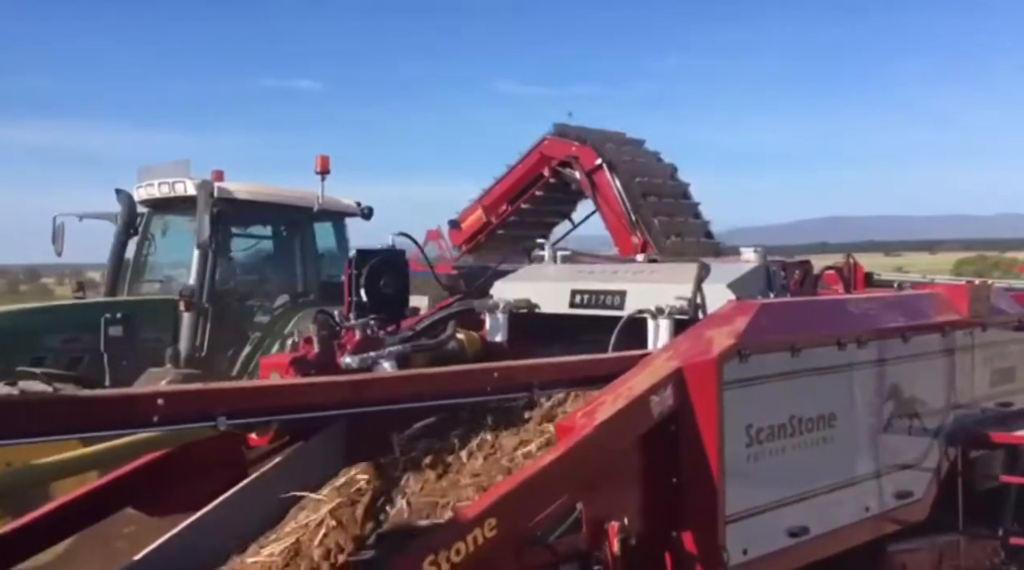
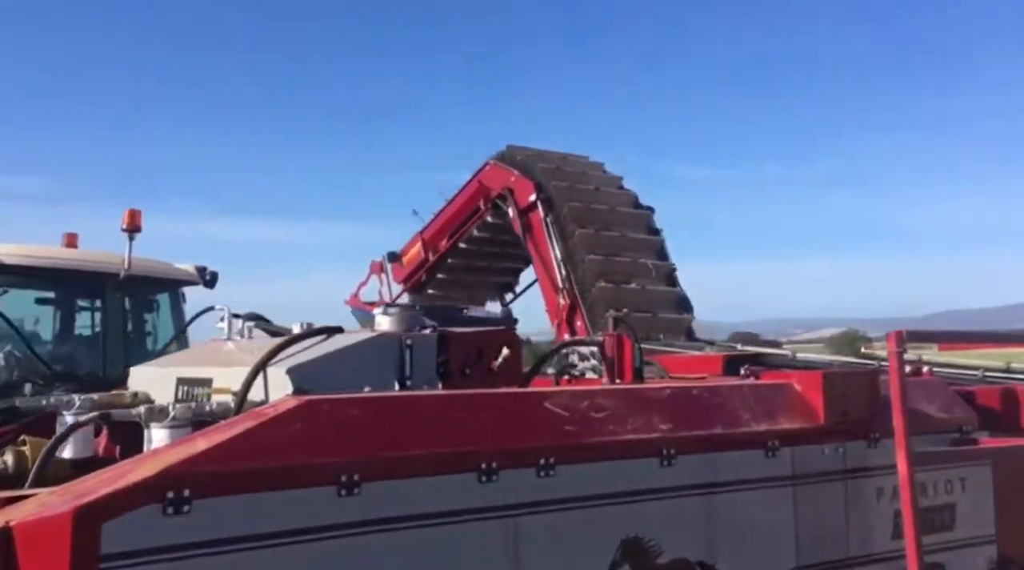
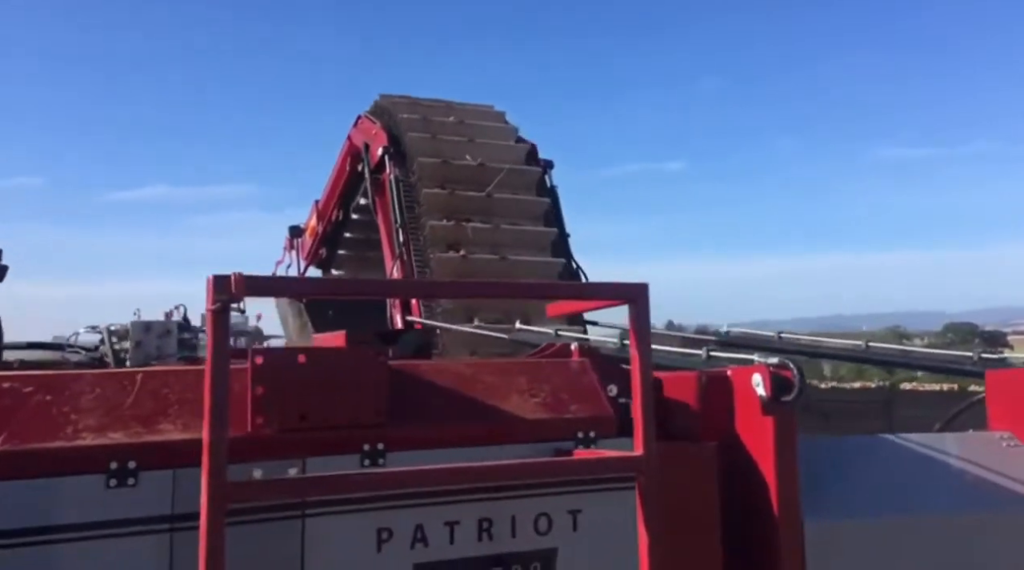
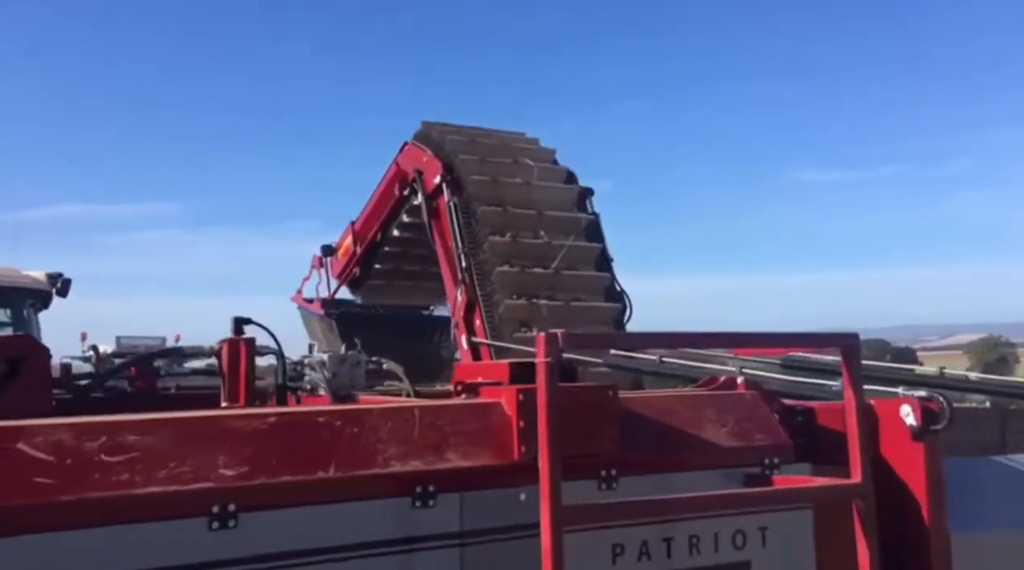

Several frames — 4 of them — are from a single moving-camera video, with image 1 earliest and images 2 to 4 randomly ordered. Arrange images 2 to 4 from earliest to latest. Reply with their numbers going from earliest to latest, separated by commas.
2, 4, 3
